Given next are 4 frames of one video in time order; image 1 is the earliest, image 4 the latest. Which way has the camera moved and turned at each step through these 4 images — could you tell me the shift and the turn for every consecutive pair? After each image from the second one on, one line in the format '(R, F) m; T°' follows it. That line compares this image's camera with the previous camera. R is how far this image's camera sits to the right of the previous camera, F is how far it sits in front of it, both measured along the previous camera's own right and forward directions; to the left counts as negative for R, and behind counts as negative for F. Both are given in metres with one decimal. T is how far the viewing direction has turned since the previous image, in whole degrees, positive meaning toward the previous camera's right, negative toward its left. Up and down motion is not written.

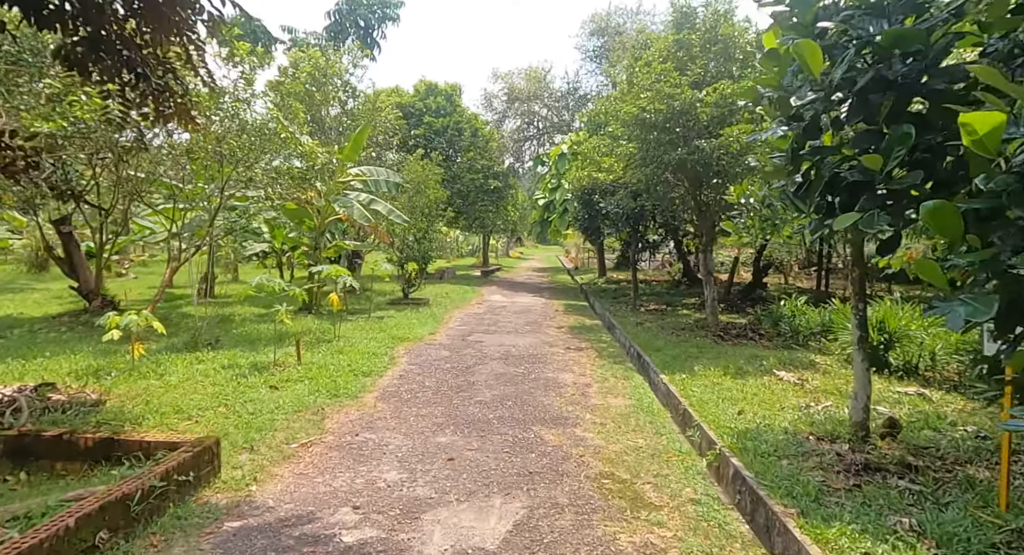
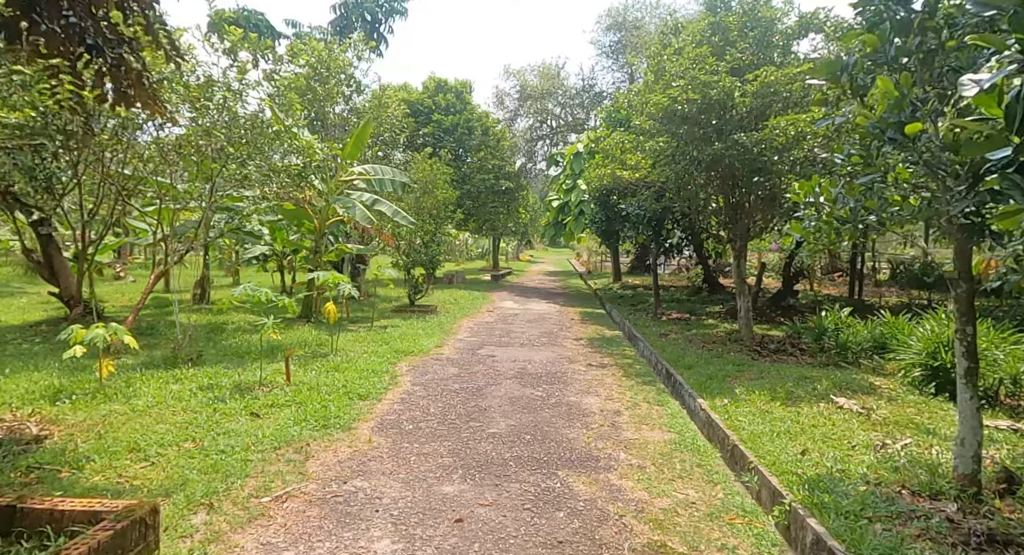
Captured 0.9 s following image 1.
(-0.1, +0.8) m; -1°
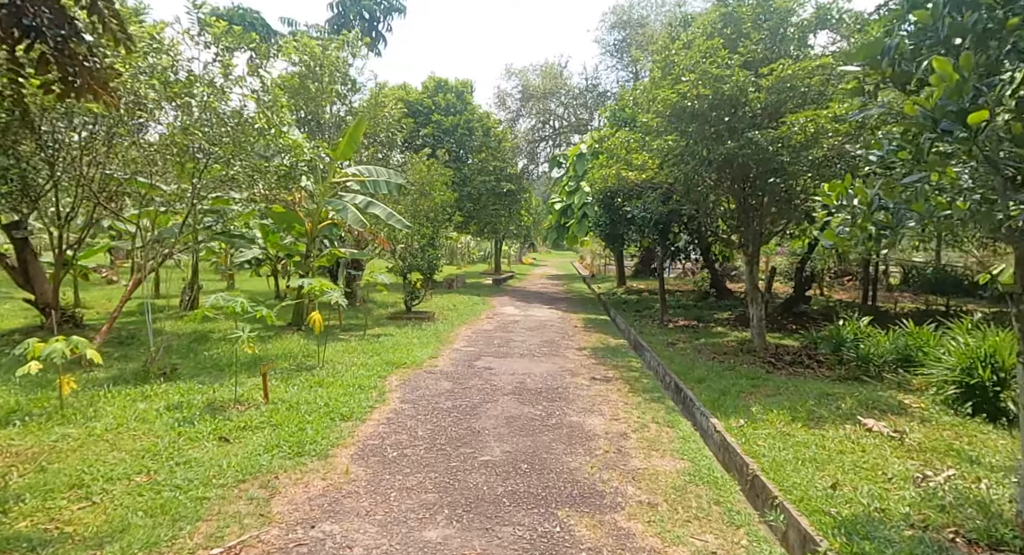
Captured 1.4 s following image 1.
(+0.1, +0.5) m; 0°
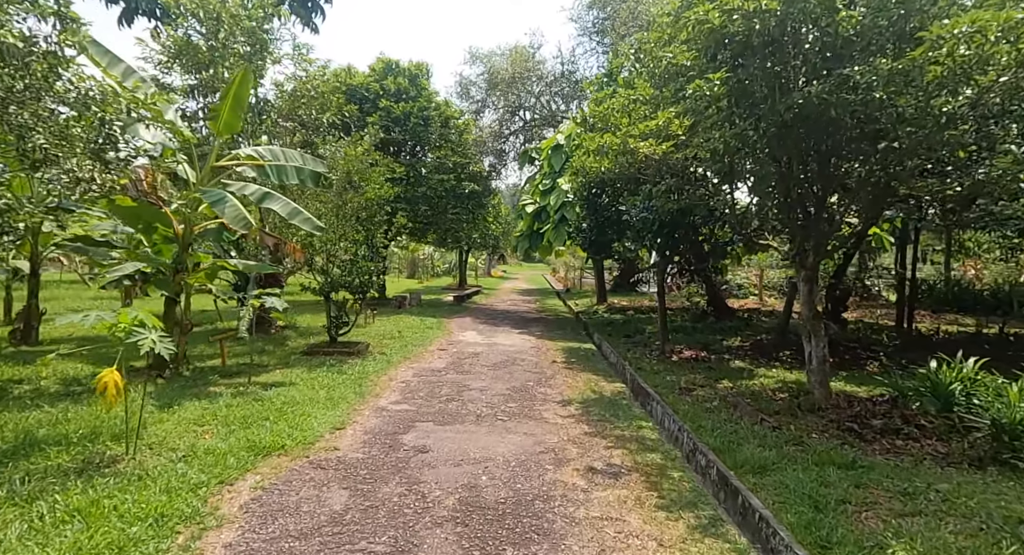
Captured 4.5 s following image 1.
(+0.2, +2.9) m; +3°
